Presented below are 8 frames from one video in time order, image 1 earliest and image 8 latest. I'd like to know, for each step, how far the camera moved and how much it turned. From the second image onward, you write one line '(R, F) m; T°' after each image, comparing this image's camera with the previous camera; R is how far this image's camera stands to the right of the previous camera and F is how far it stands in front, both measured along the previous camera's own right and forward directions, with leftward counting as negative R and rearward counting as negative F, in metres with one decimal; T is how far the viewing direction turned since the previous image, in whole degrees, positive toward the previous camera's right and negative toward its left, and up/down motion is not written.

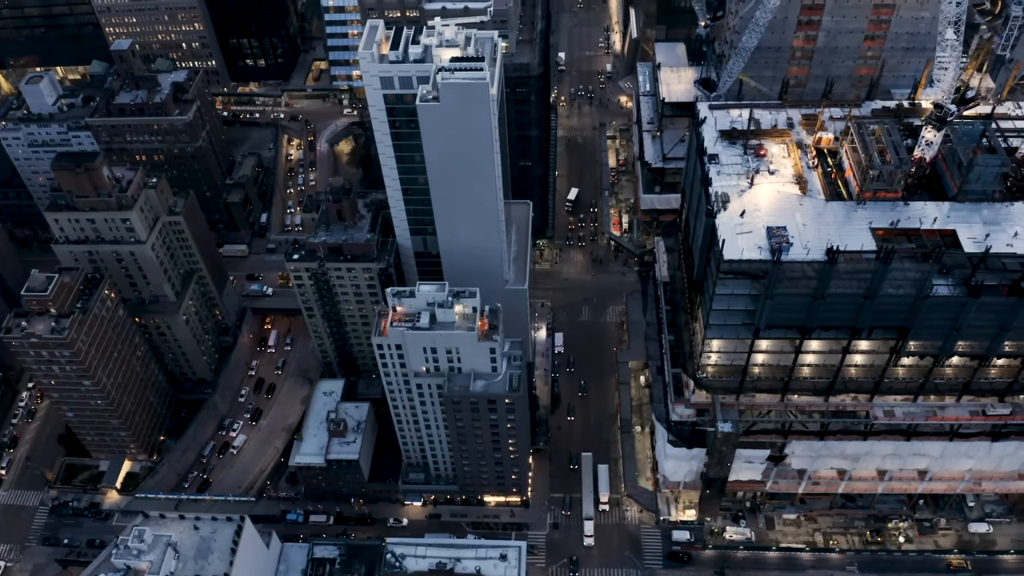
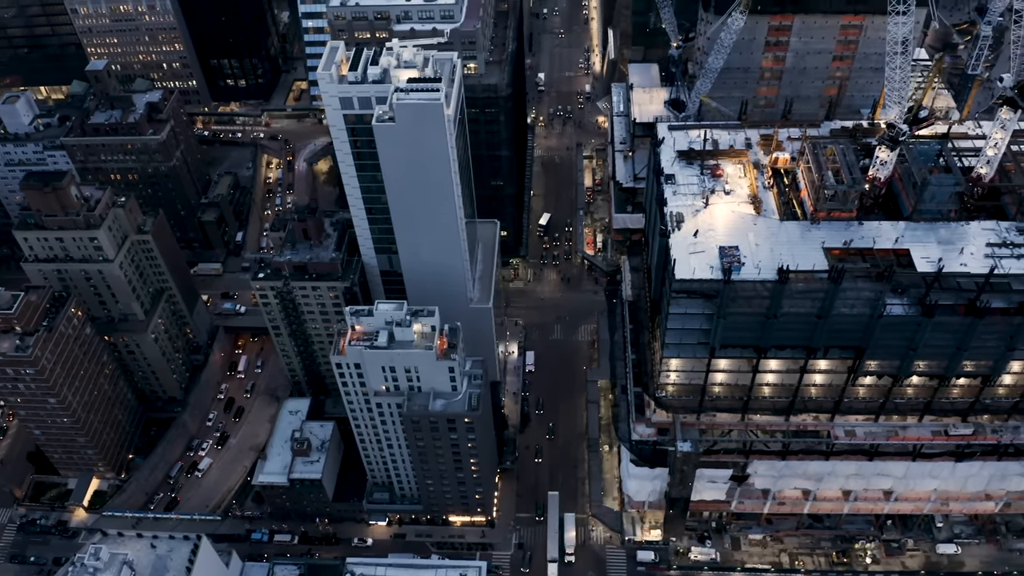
(+8.6, -0.3) m; 0°
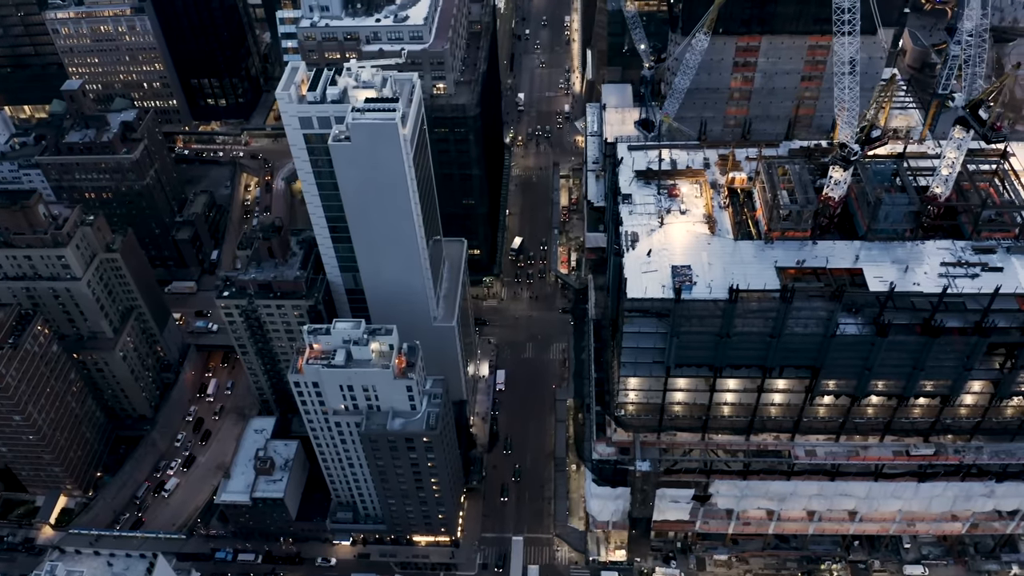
(+8.7, -0.2) m; 0°
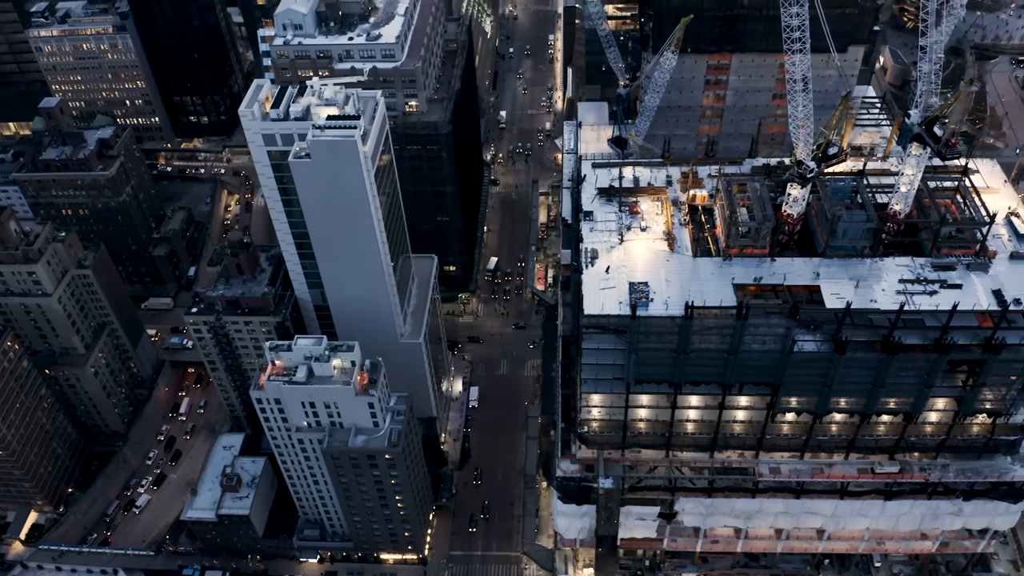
(+8.0, -0.2) m; 0°
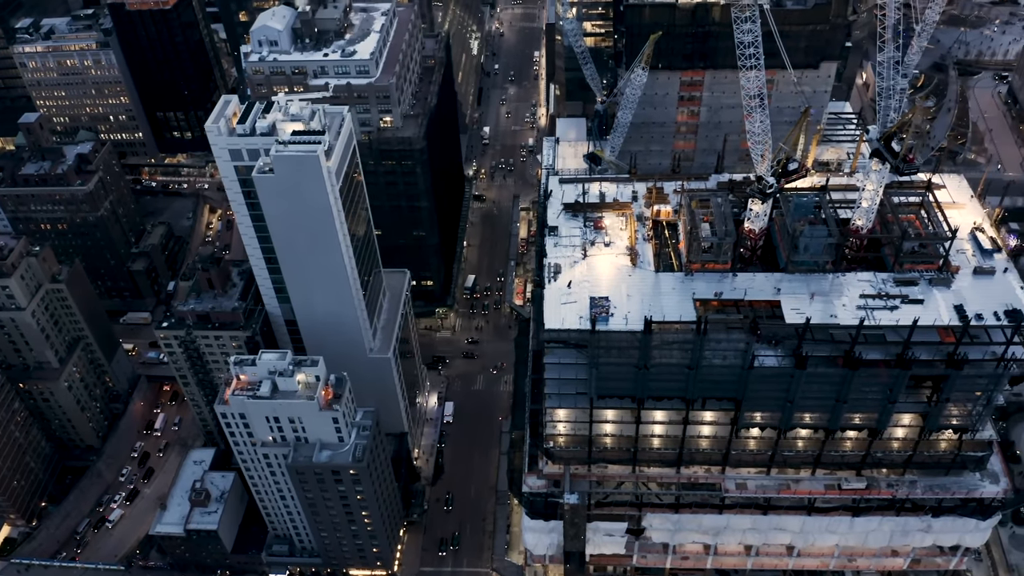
(+7.4, -0.2) m; 0°
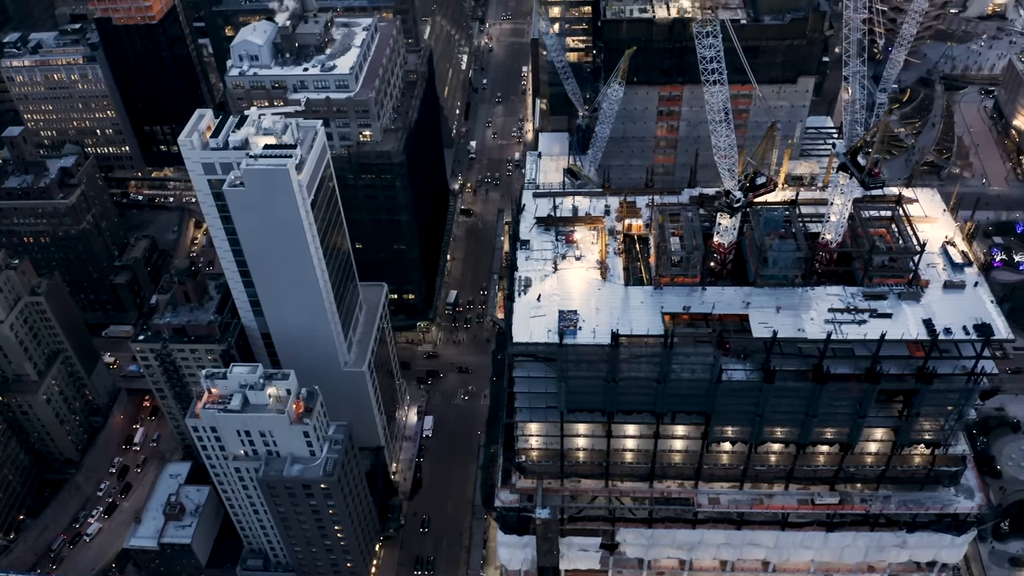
(+5.9, -0.1) m; 0°
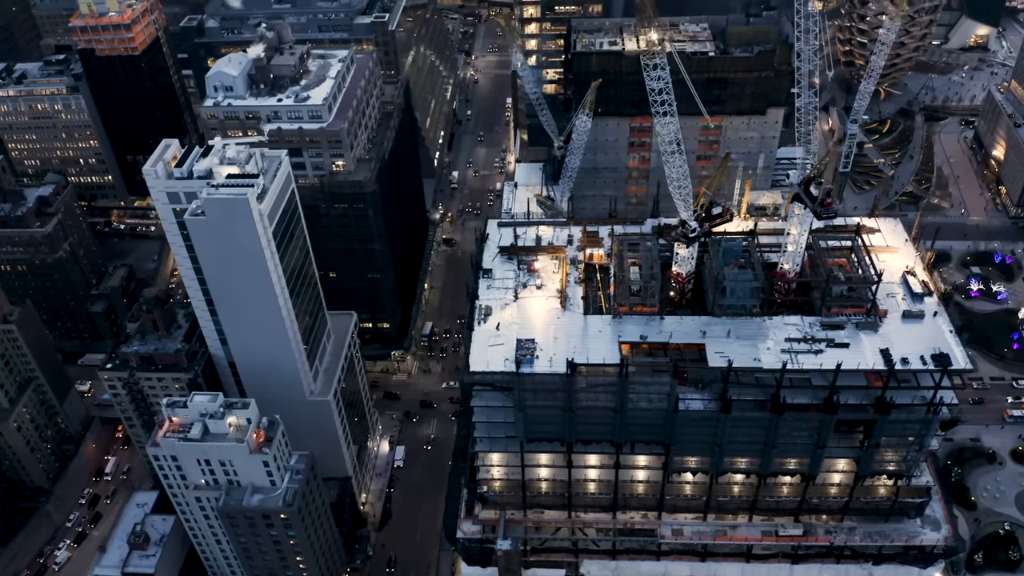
(+8.0, -0.5) m; 0°
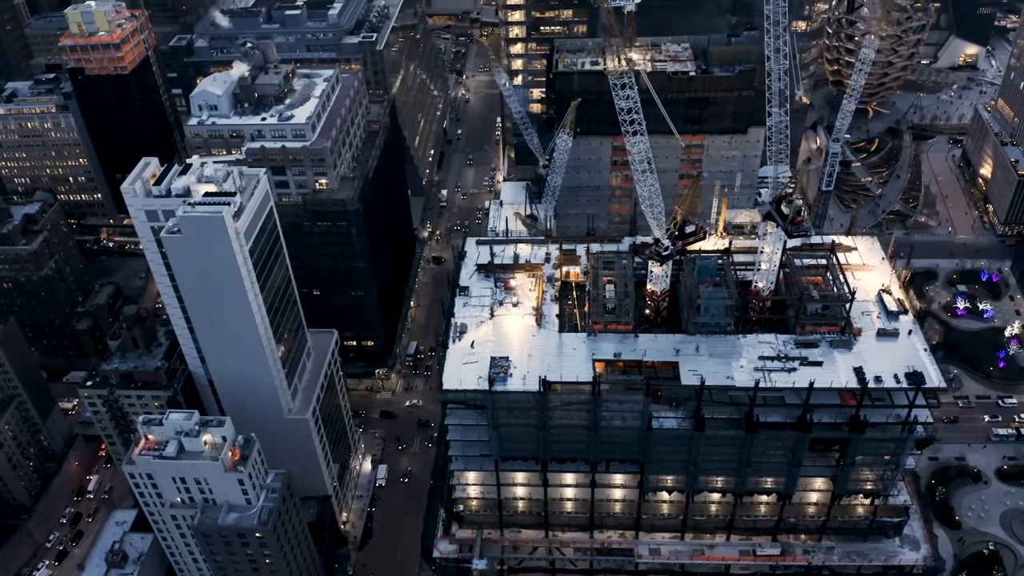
(+4.9, -0.3) m; 0°
